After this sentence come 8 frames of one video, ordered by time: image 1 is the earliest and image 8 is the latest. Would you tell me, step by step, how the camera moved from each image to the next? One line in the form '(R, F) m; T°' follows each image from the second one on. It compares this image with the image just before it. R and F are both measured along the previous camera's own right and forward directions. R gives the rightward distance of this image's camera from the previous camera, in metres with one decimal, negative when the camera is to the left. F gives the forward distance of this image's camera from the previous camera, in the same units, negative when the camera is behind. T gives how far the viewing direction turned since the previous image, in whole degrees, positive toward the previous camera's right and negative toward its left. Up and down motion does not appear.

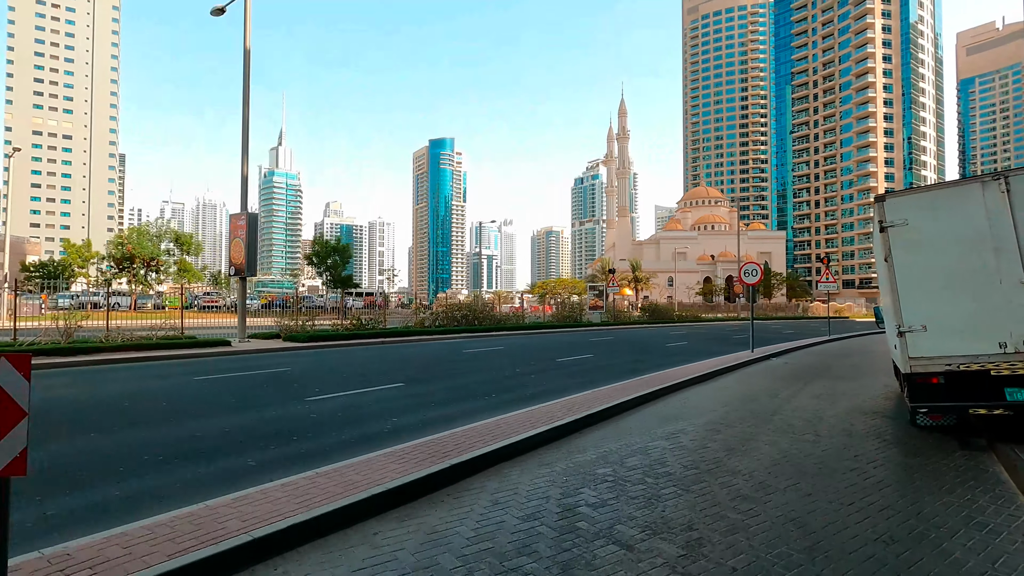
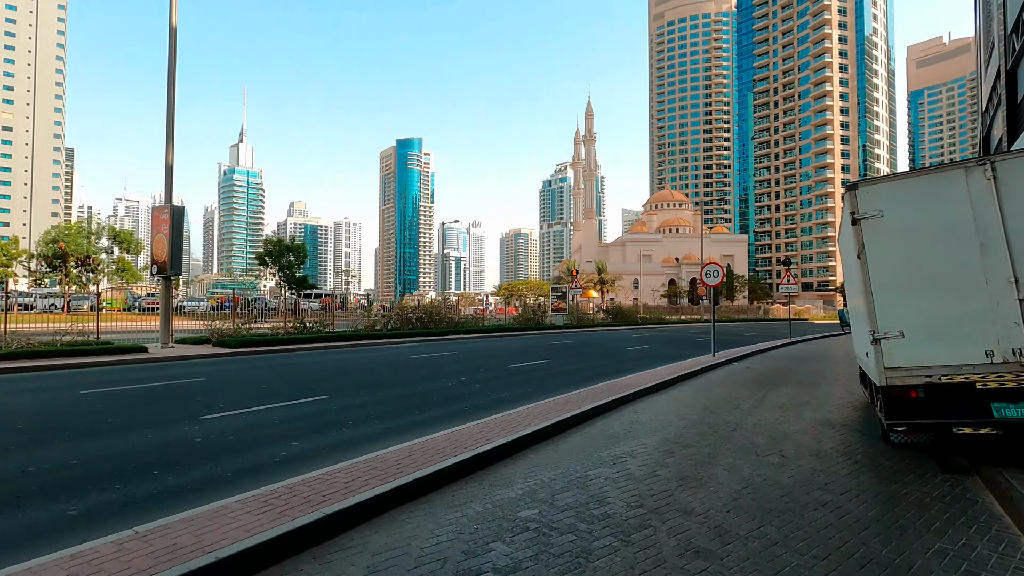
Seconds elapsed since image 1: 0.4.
(+0.3, +0.6) m; +3°
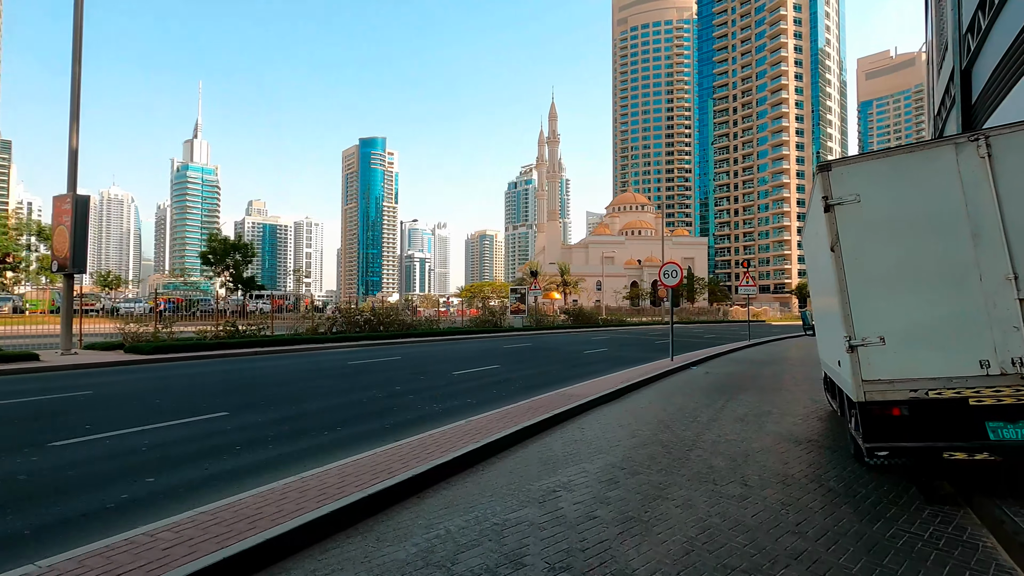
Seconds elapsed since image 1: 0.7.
(+0.3, +0.6) m; +4°
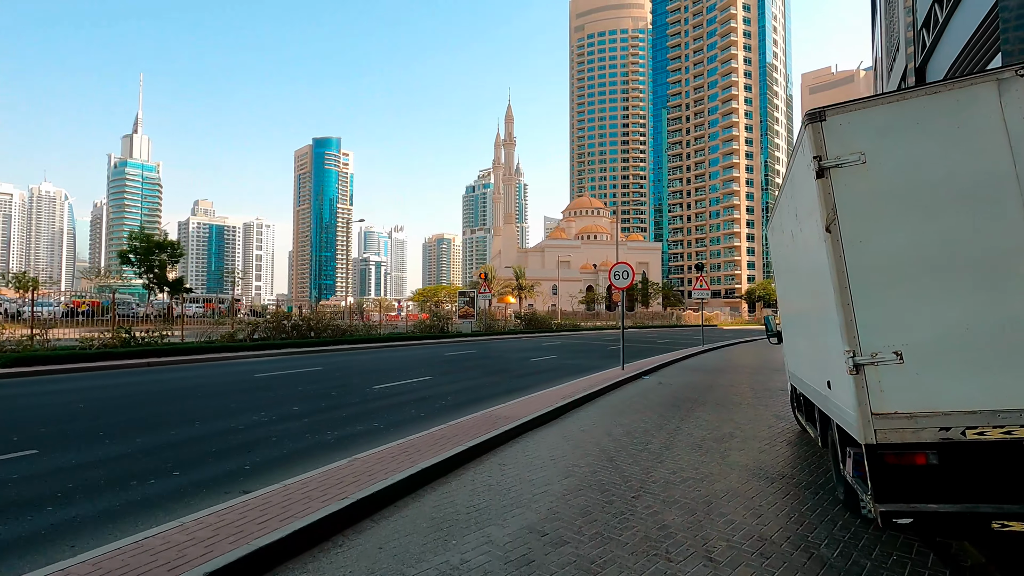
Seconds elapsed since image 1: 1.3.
(+0.4, +0.9) m; +4°
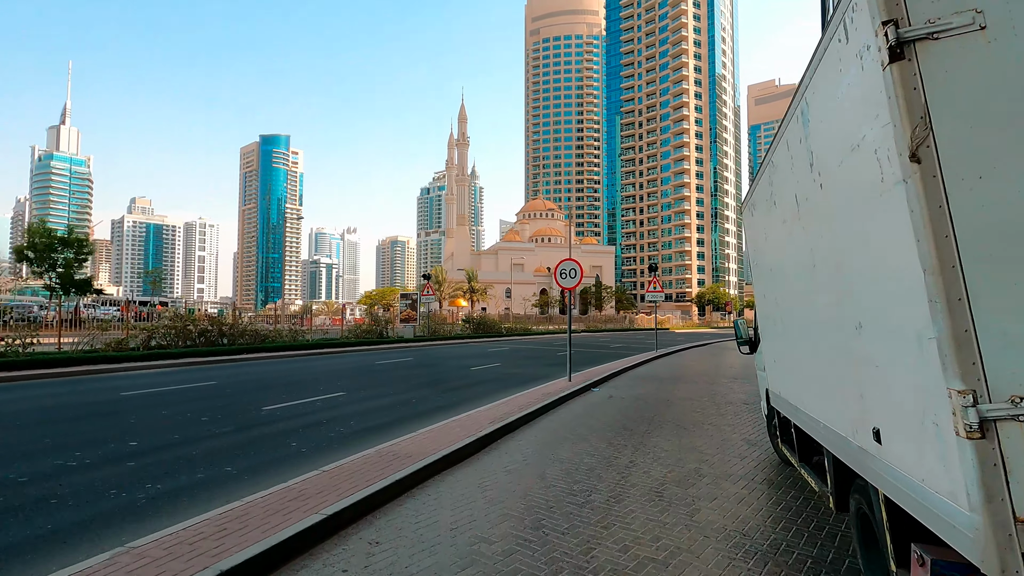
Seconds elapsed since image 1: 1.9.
(+0.3, +1.1) m; +5°
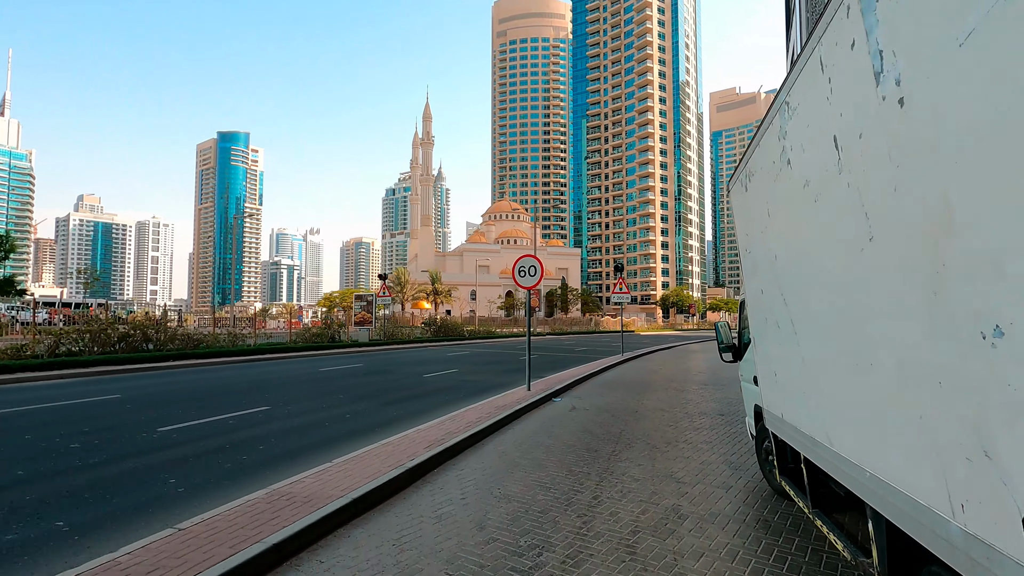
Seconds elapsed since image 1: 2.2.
(+0.2, +0.7) m; +4°
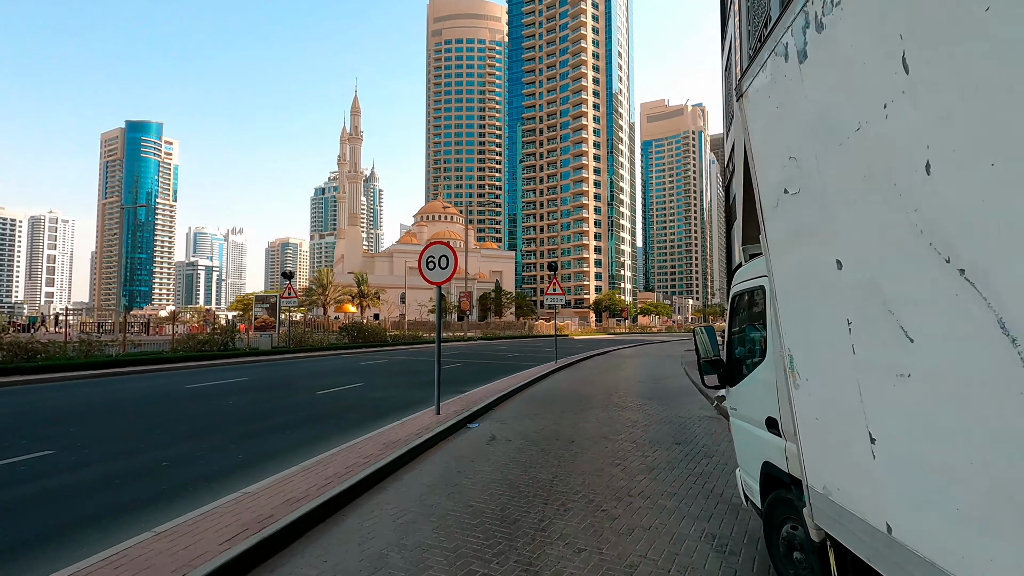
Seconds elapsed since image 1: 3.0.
(+0.3, +1.4) m; +7°
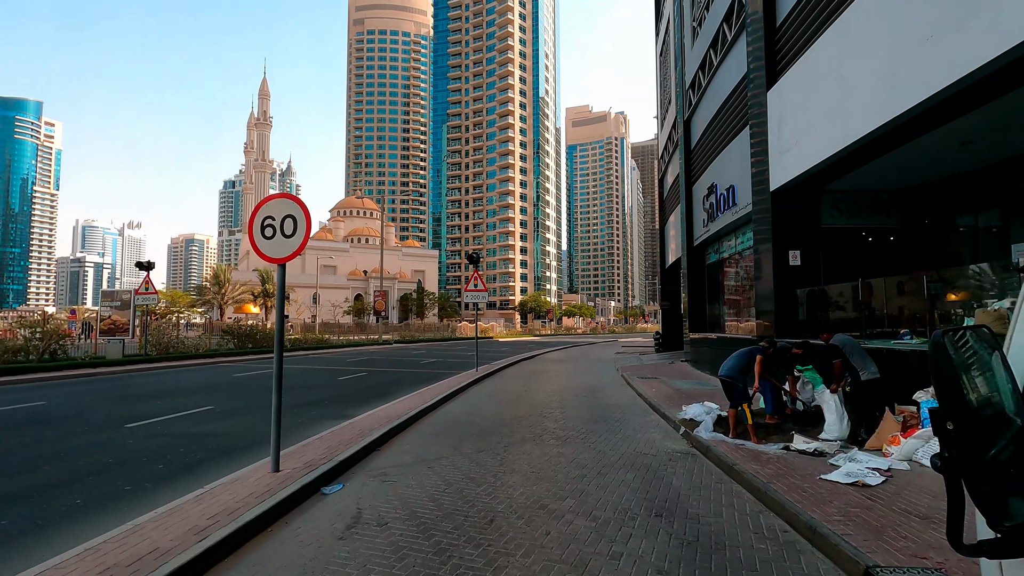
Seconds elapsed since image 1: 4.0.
(+0.2, +1.8) m; +8°
